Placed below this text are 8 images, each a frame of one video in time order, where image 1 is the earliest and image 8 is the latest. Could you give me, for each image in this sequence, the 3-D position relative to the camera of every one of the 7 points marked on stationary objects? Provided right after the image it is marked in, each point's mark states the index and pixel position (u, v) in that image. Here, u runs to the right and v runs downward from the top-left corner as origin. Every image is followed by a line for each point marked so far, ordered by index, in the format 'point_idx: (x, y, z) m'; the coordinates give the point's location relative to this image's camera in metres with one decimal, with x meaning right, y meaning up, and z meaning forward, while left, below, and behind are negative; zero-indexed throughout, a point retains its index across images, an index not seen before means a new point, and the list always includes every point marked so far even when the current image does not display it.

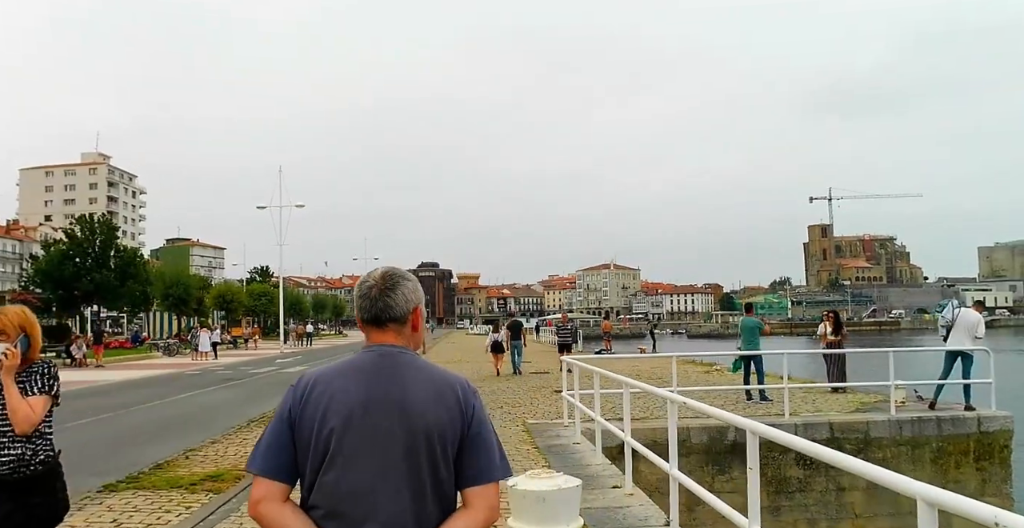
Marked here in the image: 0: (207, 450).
0: (-3.5, -2.1, +7.8) m
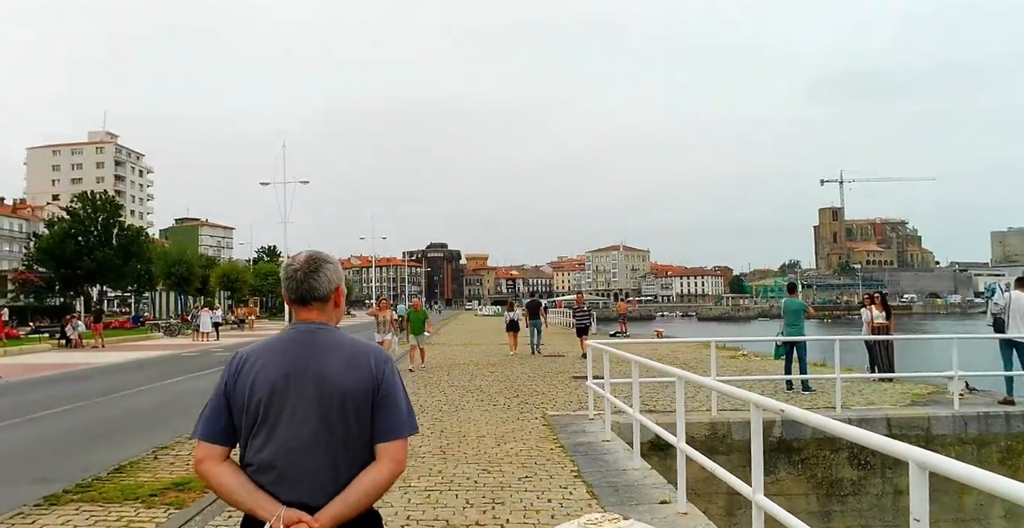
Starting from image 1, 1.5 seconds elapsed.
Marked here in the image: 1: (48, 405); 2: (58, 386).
0: (-3.3, -1.8, +6.7) m
1: (-9.2, -2.8, +13.4) m
2: (-10.5, -2.9, +16.0) m
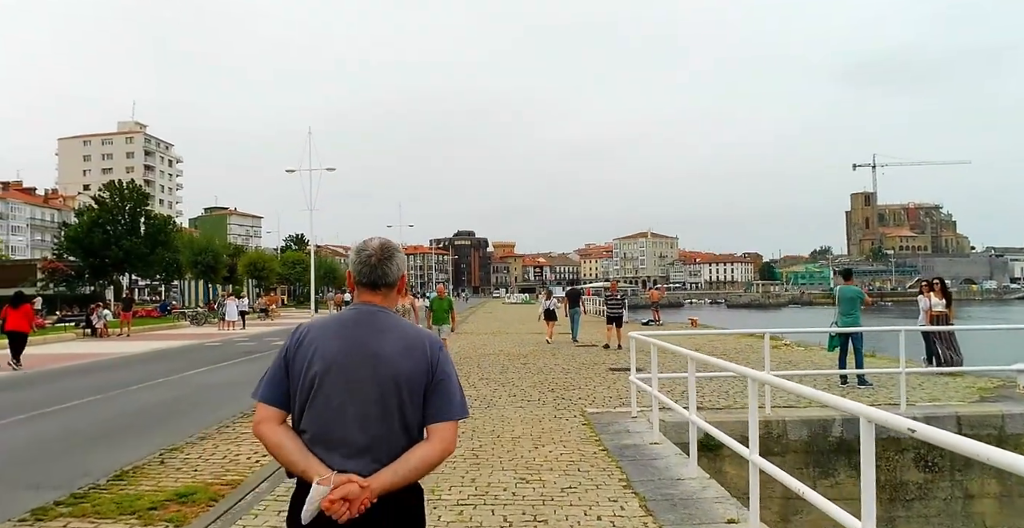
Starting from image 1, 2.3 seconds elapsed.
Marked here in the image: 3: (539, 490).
0: (-2.9, -1.7, +6.2) m
1: (-8.6, -2.6, +13.1) m
2: (-9.8, -2.6, +15.7) m
3: (+0.2, -1.8, +5.3) m
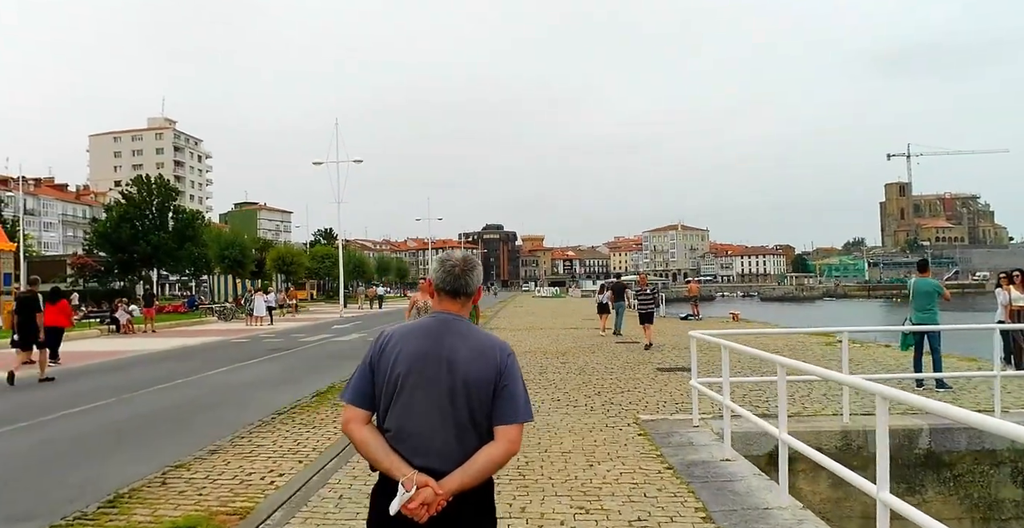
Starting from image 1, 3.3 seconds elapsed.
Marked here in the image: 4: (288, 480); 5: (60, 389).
0: (-2.5, -1.6, +5.4) m
1: (-7.9, -2.5, +12.6) m
2: (-9.0, -2.5, +15.2) m
3: (+0.6, -1.7, +4.5) m
4: (-1.7, -1.7, +5.2) m
5: (-9.1, -2.5, +13.7) m
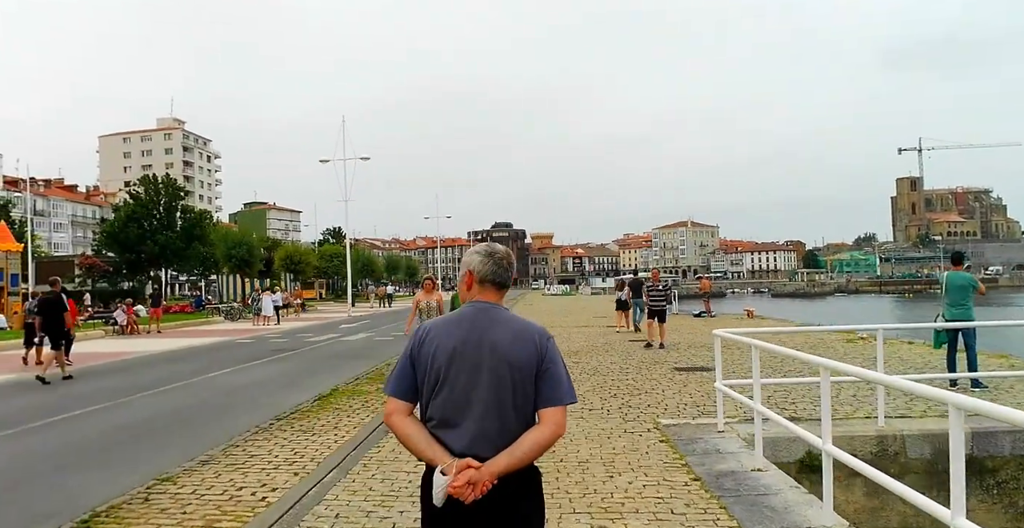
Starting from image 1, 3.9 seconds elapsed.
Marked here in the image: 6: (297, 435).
0: (-2.4, -1.6, +5.0) m
1: (-7.7, -2.5, +12.2) m
2: (-8.8, -2.5, +14.9) m
3: (+0.7, -1.7, +4.0) m
4: (-1.6, -1.6, +4.8) m
5: (-8.9, -2.5, +13.4) m
6: (-2.2, -1.8, +6.9) m
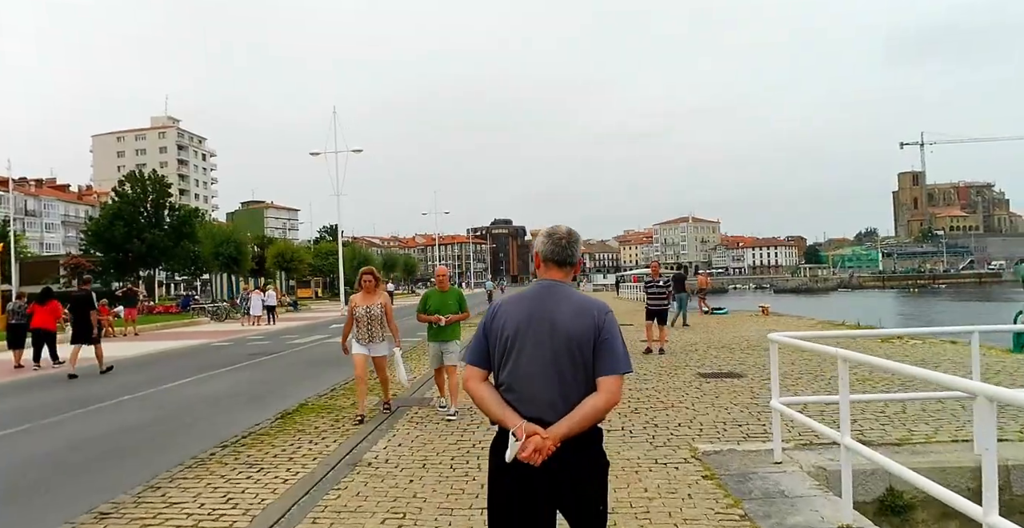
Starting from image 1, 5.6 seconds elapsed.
0: (-2.4, -1.5, +3.6) m
1: (-7.7, -2.4, +10.8) m
2: (-8.8, -2.4, +13.5) m
3: (+0.7, -1.6, +2.6) m
4: (-1.6, -1.6, +3.3) m
5: (-8.9, -2.5, +12.0) m
6: (-2.2, -1.7, +5.5) m
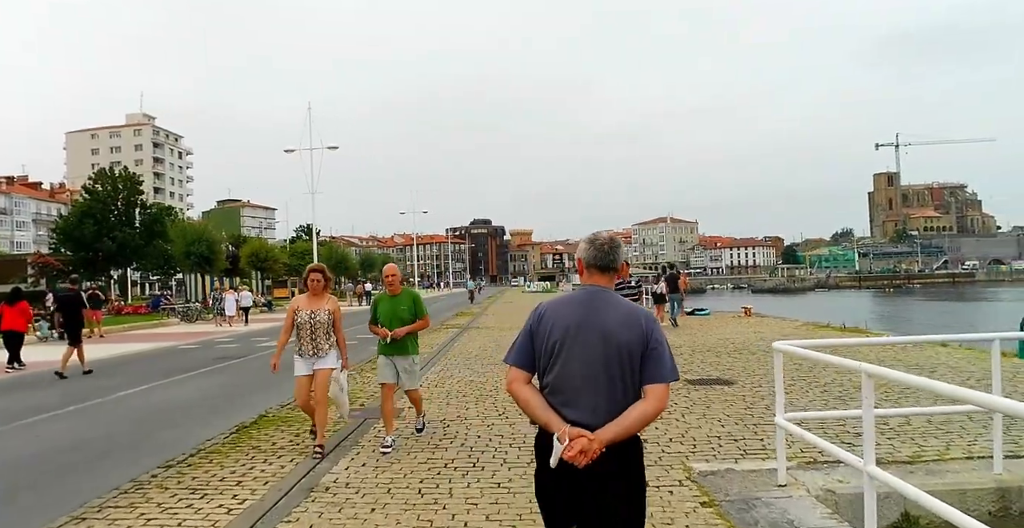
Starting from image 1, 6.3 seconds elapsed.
0: (-2.5, -1.5, +2.9) m
1: (-8.0, -2.4, +10.0) m
2: (-9.2, -2.4, +12.7) m
3: (+0.6, -1.6, +2.0) m
4: (-1.8, -1.6, +2.7) m
5: (-9.2, -2.5, +11.1) m
6: (-2.4, -1.7, +4.8) m
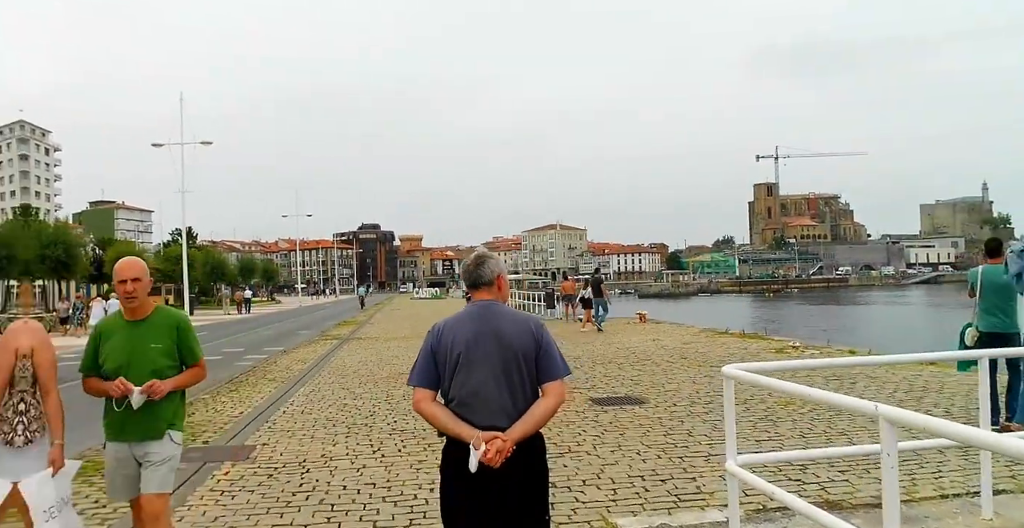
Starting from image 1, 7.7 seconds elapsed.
0: (-2.9, -1.5, +1.2) m
1: (-9.4, -2.5, +7.4) m
2: (-10.9, -2.5, +9.9) m
3: (+0.3, -1.5, +0.7) m
4: (-2.1, -1.5, +1.1) m
5: (-10.7, -2.5, +8.4) m
6: (-3.1, -1.7, +3.1) m
